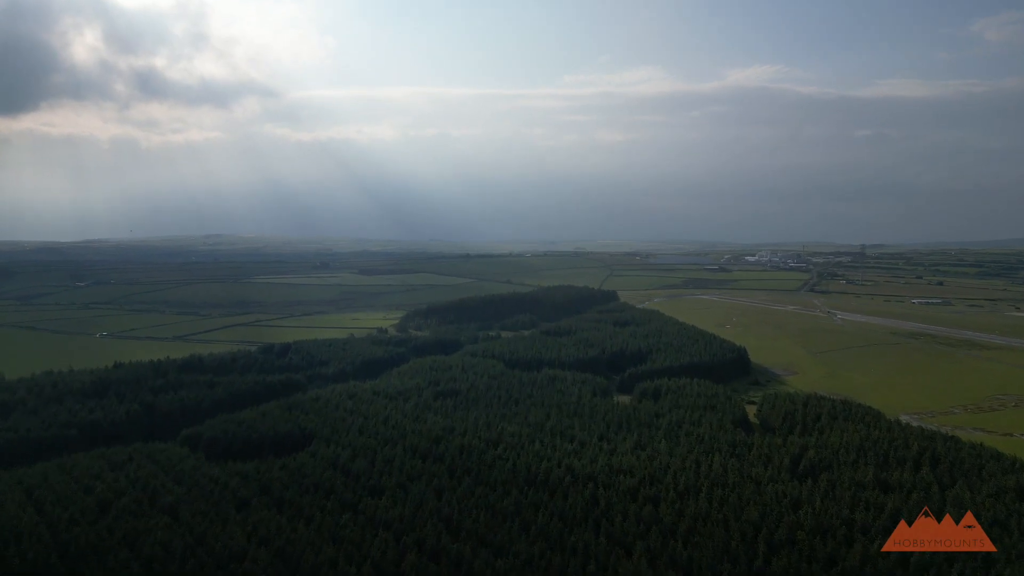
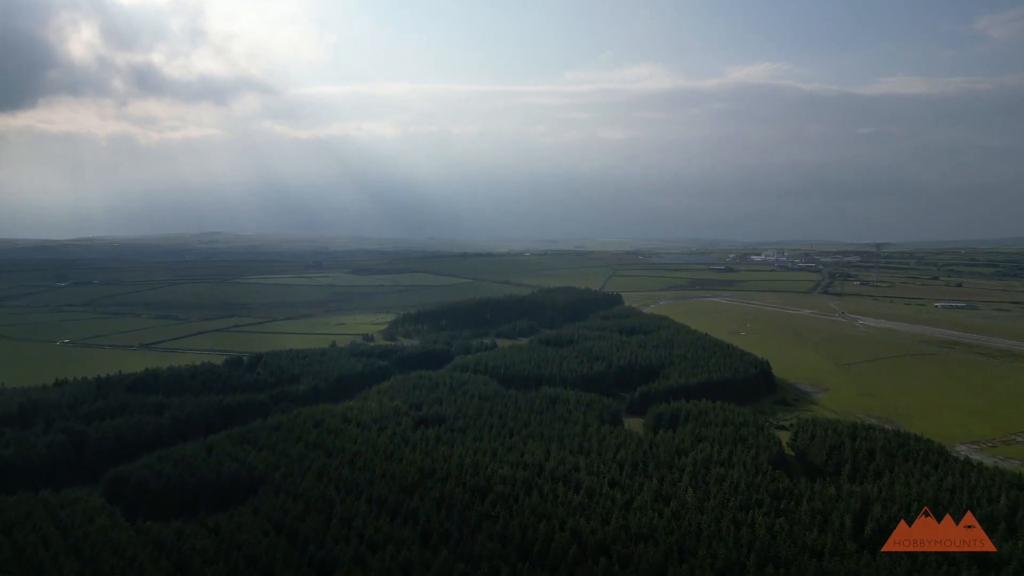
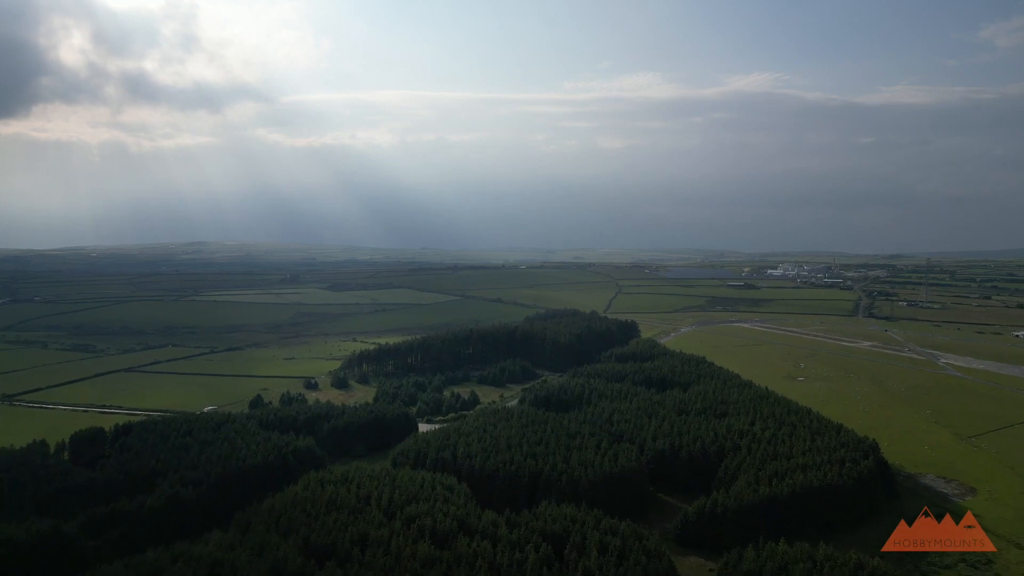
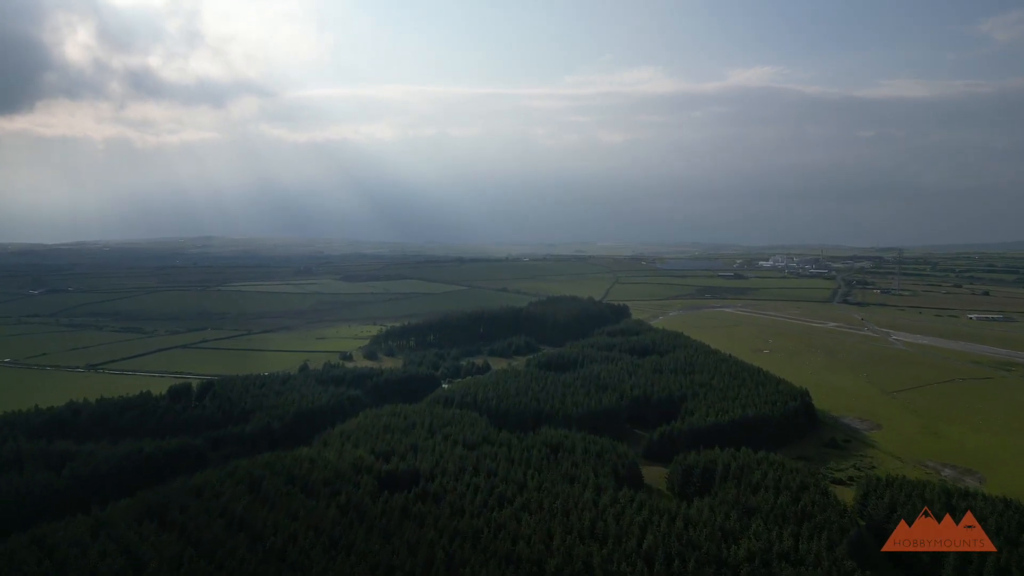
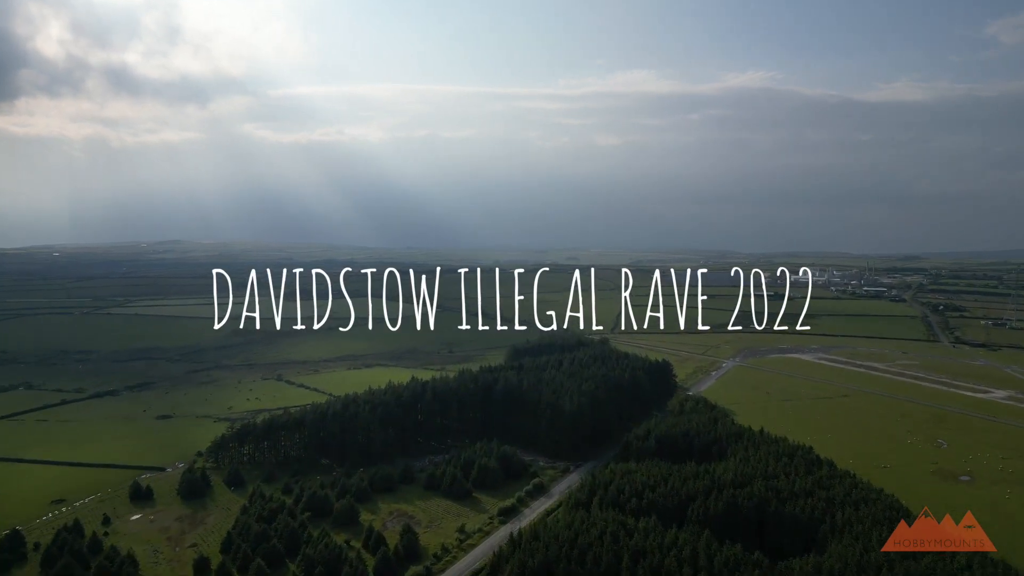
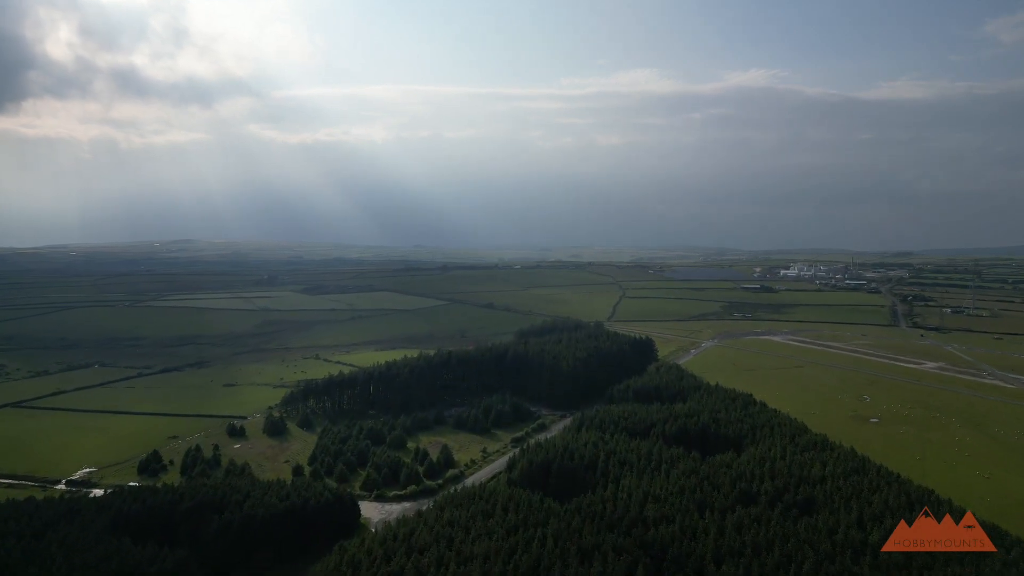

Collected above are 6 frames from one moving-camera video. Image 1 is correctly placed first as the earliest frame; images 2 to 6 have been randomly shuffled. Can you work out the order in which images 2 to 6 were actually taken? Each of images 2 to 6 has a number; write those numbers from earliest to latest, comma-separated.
2, 4, 3, 6, 5
